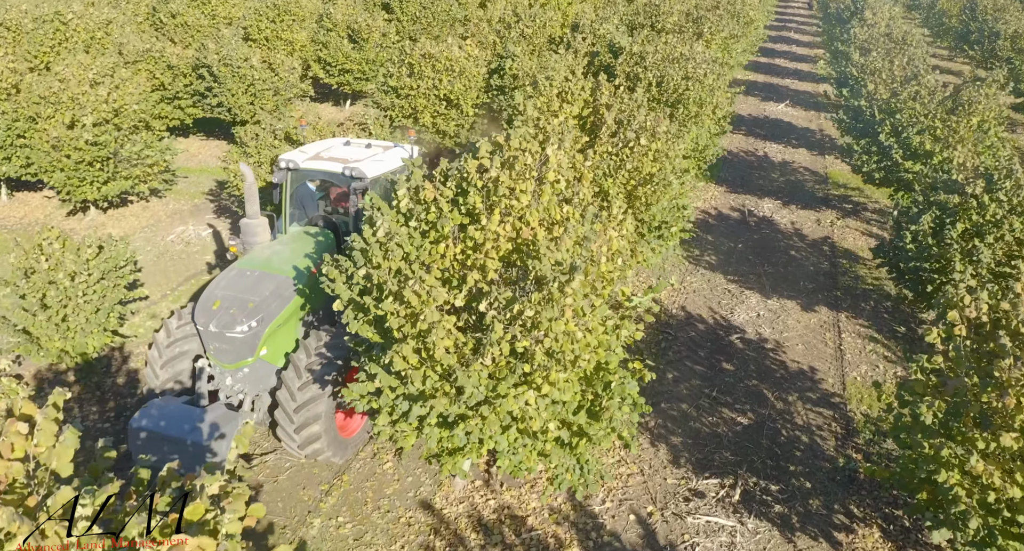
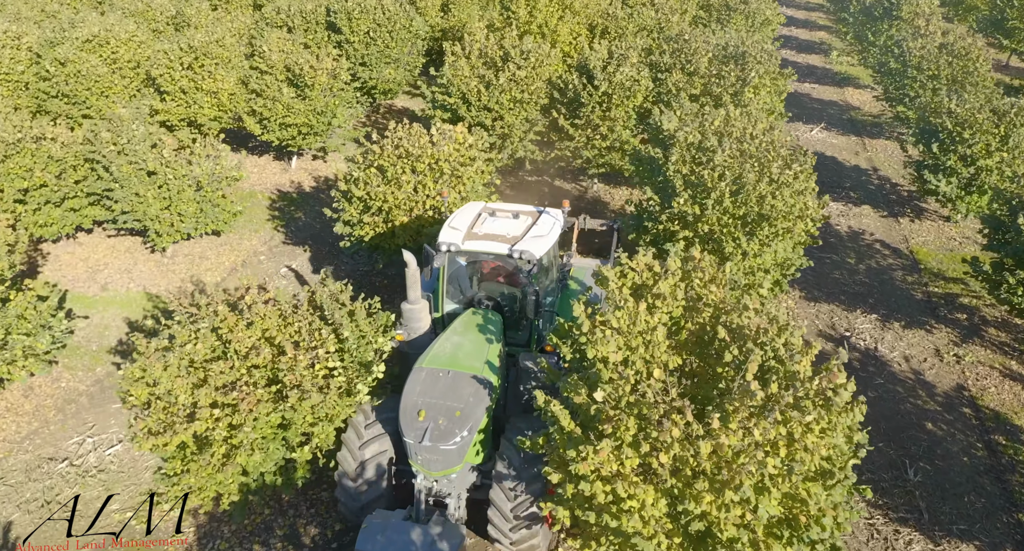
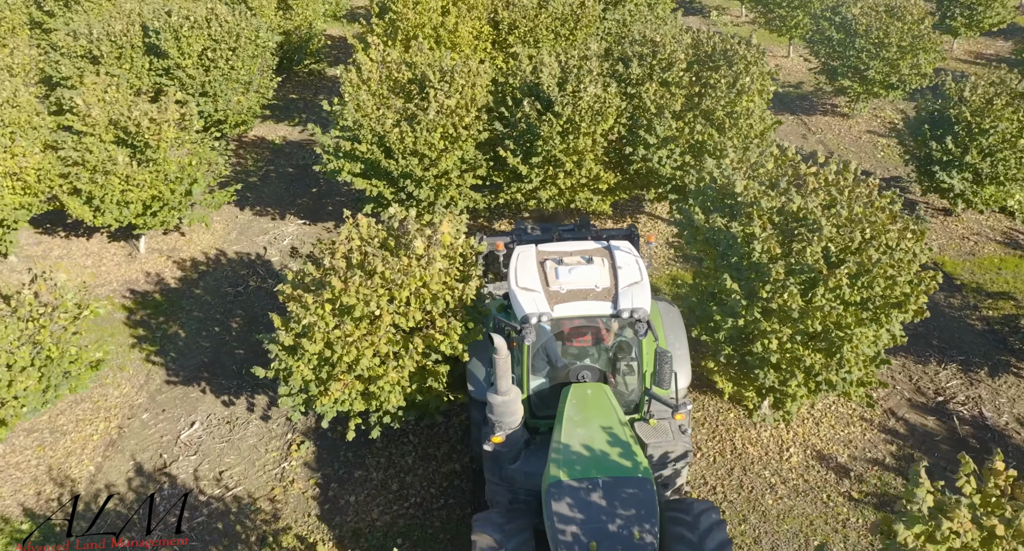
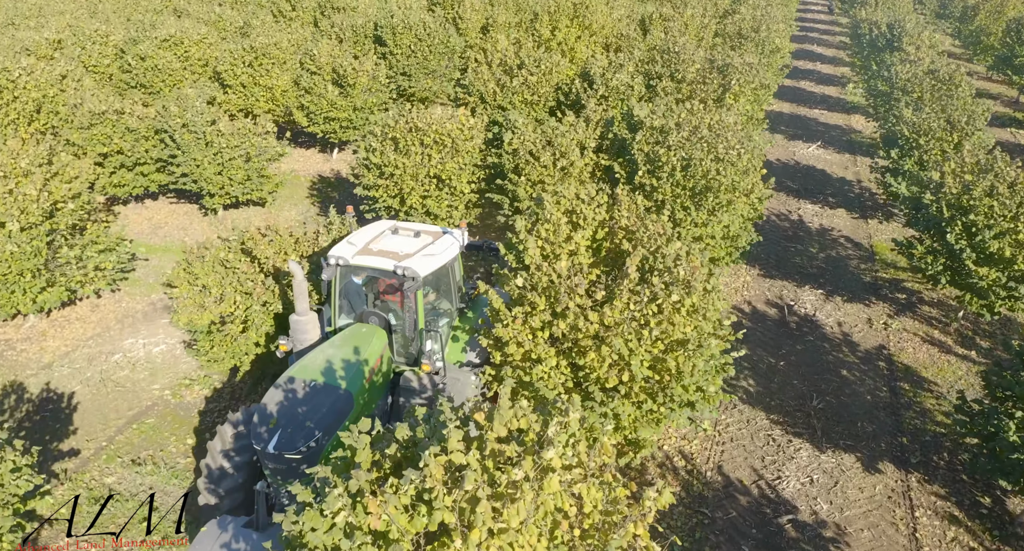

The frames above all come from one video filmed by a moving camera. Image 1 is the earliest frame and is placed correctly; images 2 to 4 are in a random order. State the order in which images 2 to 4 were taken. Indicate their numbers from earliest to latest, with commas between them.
4, 2, 3
